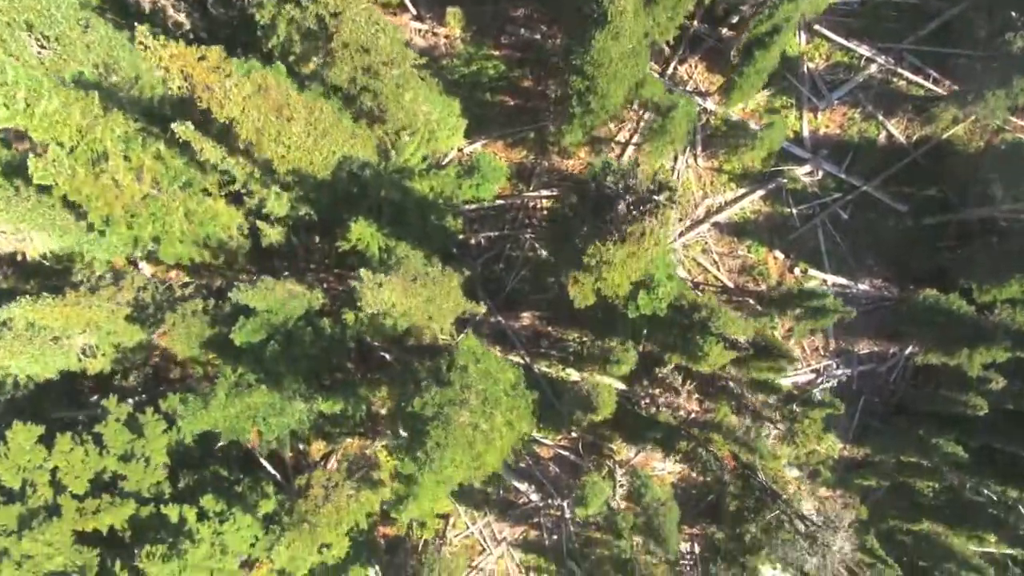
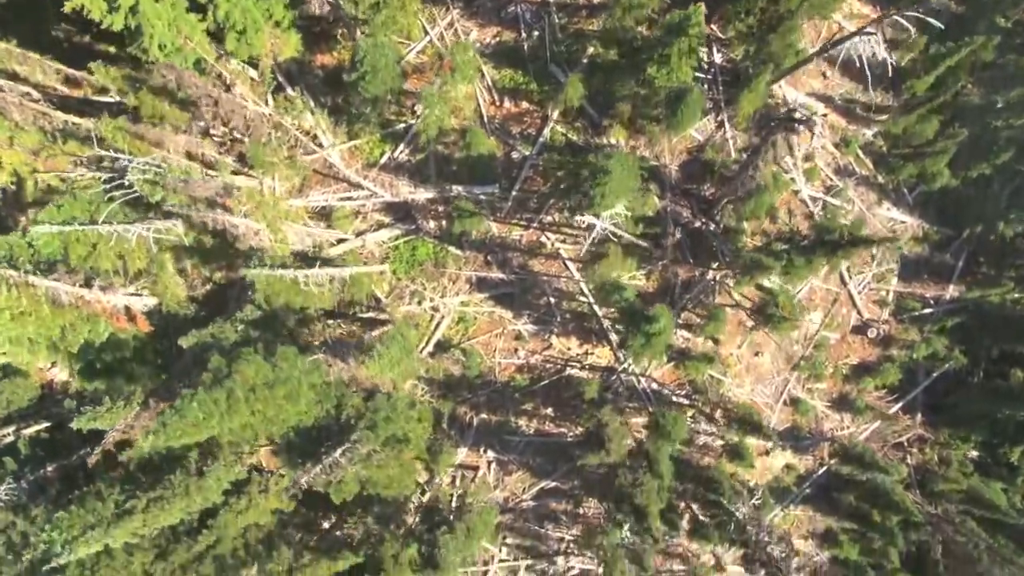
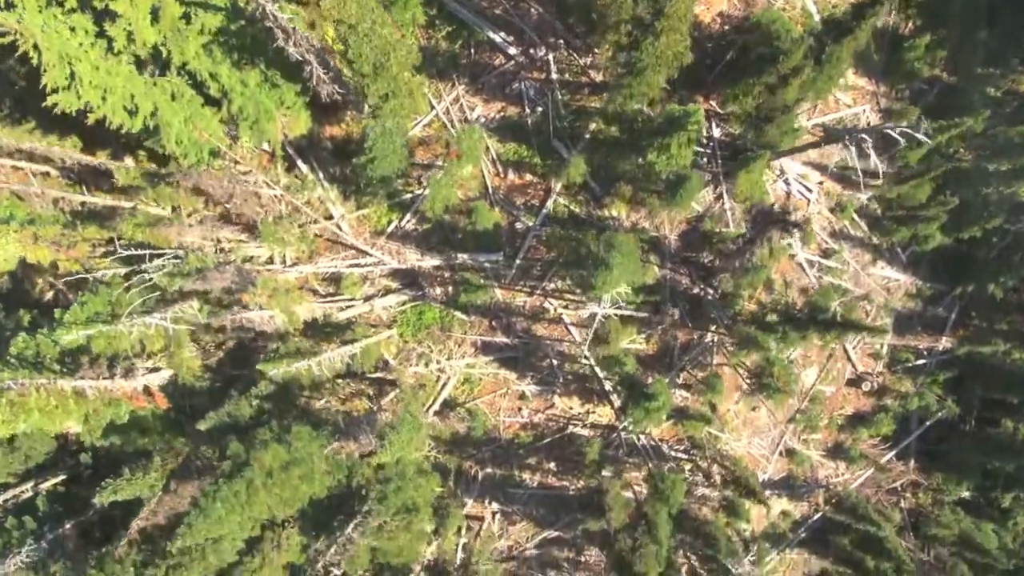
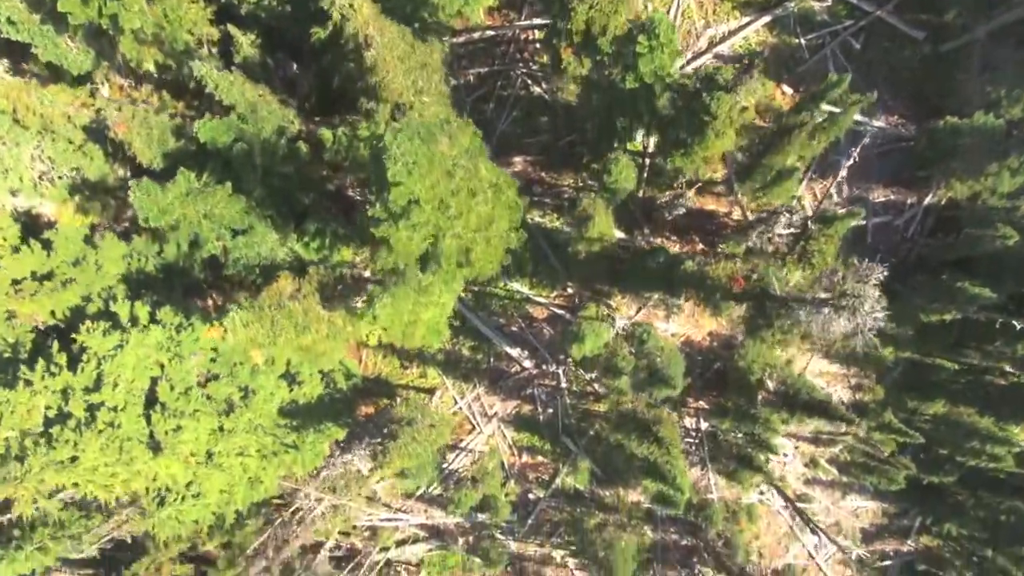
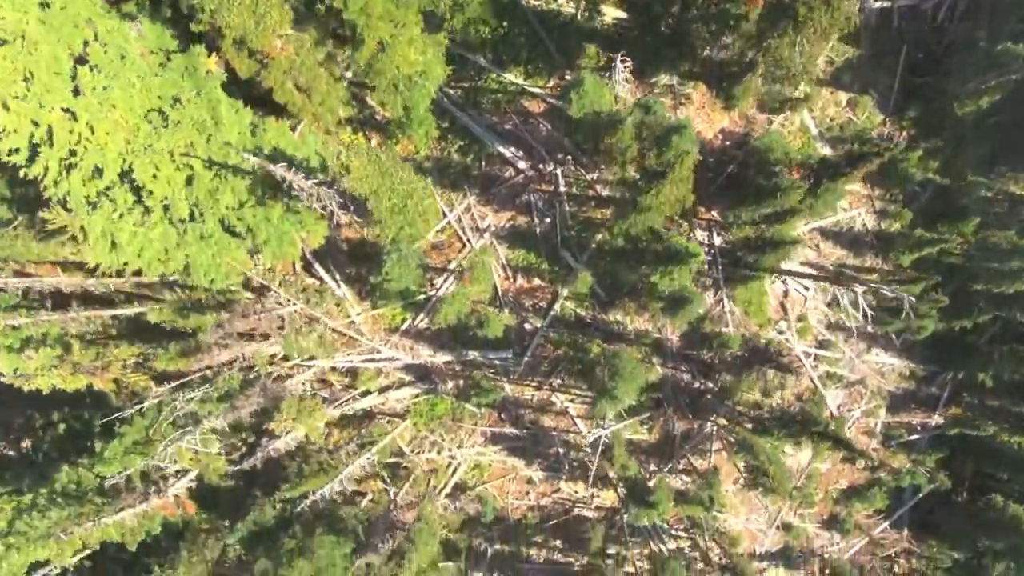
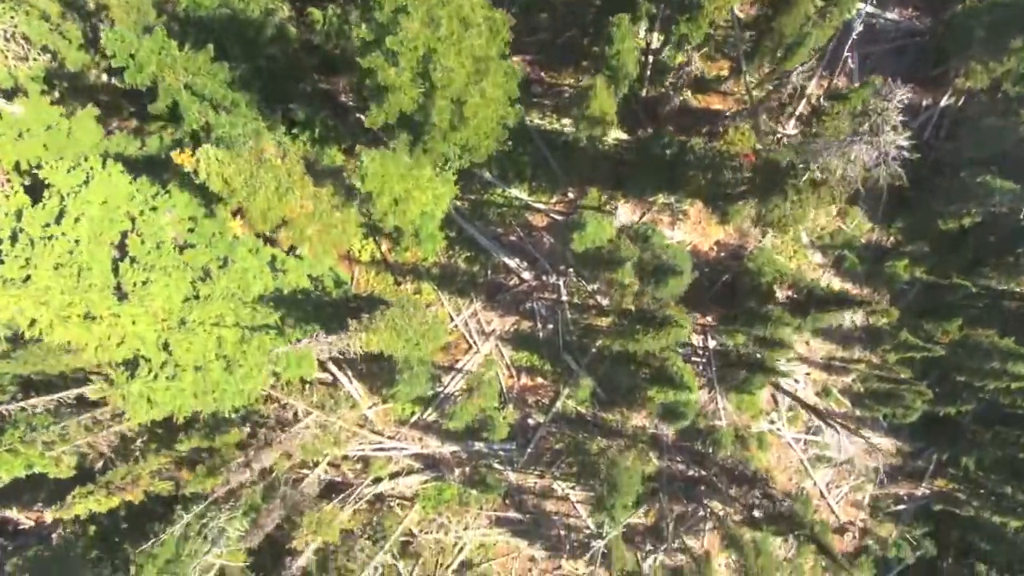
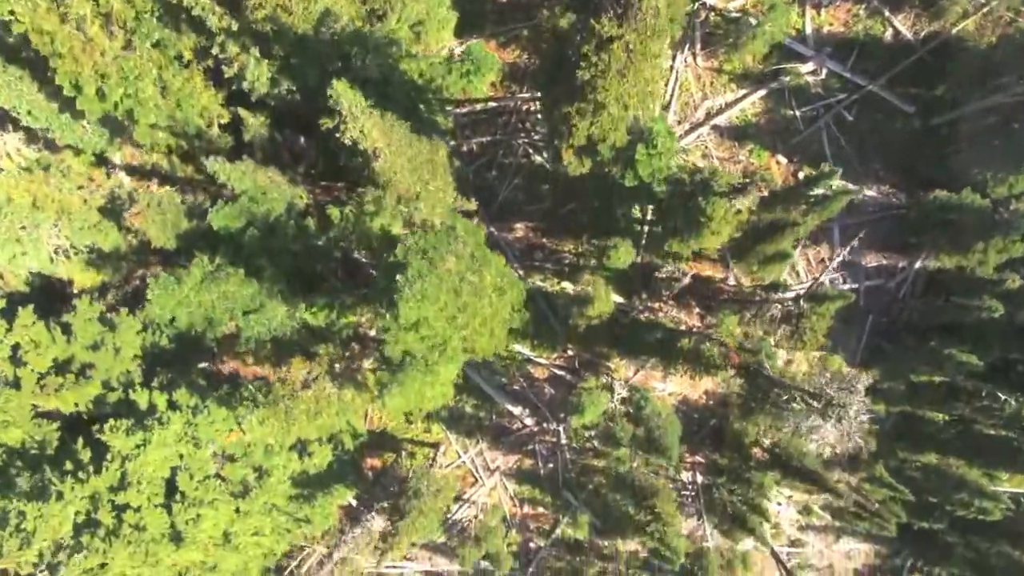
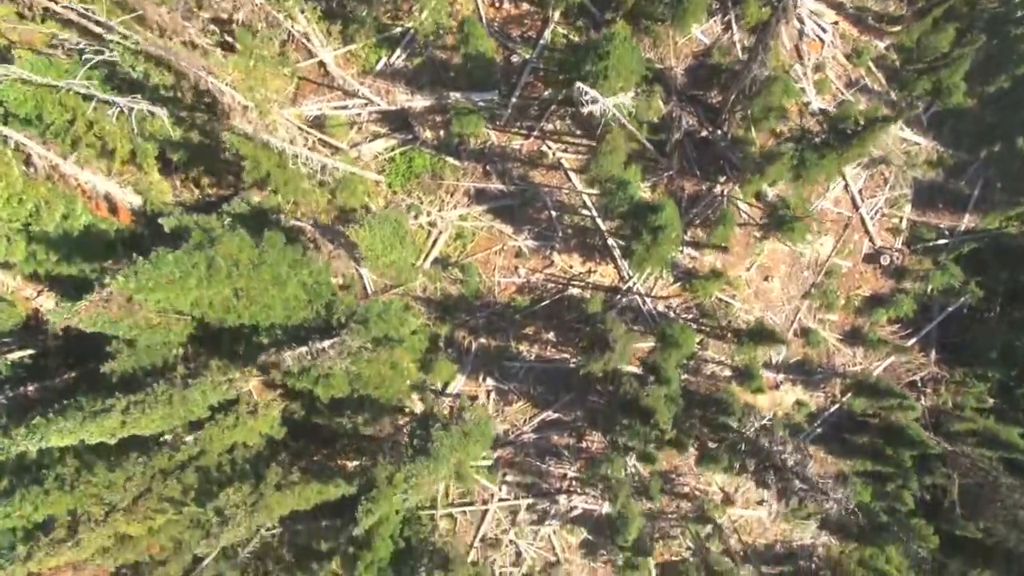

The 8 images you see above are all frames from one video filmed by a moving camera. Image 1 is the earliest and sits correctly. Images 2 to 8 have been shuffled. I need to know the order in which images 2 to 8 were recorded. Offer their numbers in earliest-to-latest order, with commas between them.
7, 4, 6, 5, 3, 2, 8
